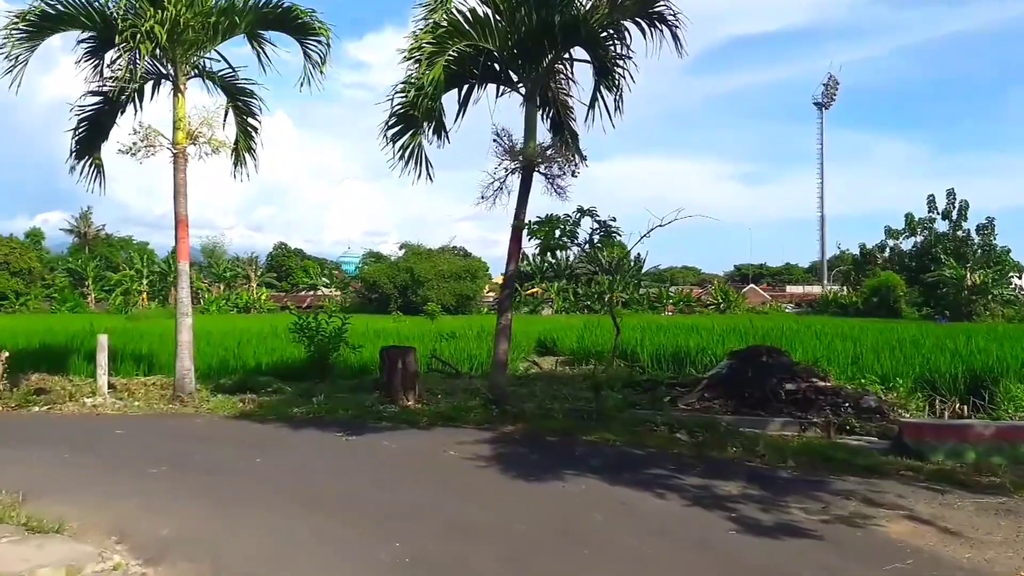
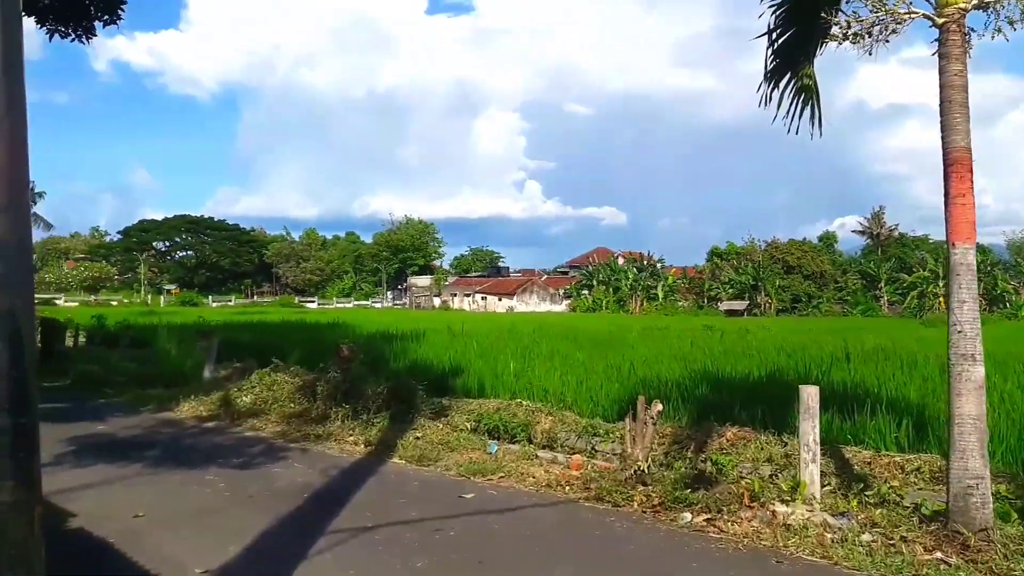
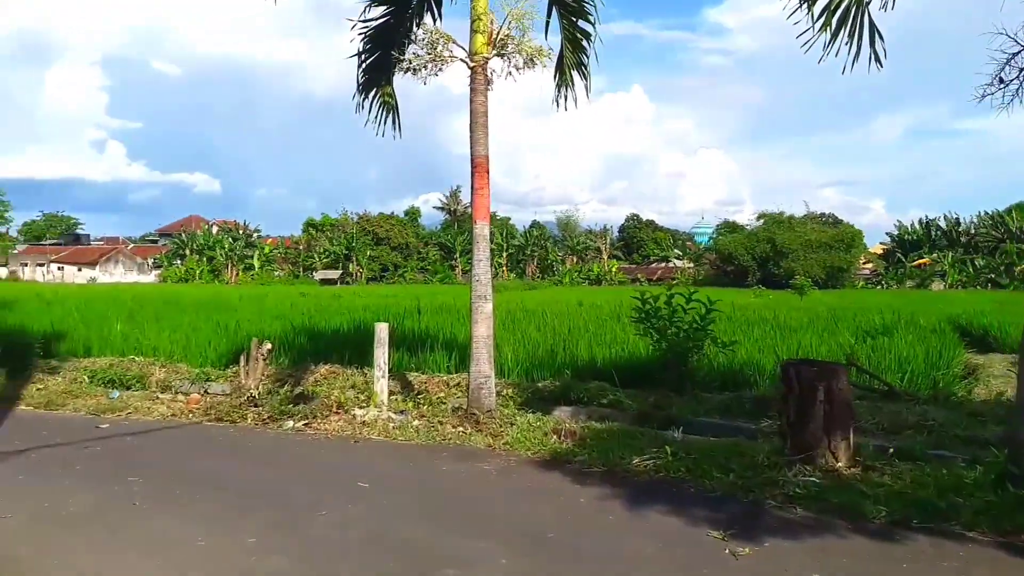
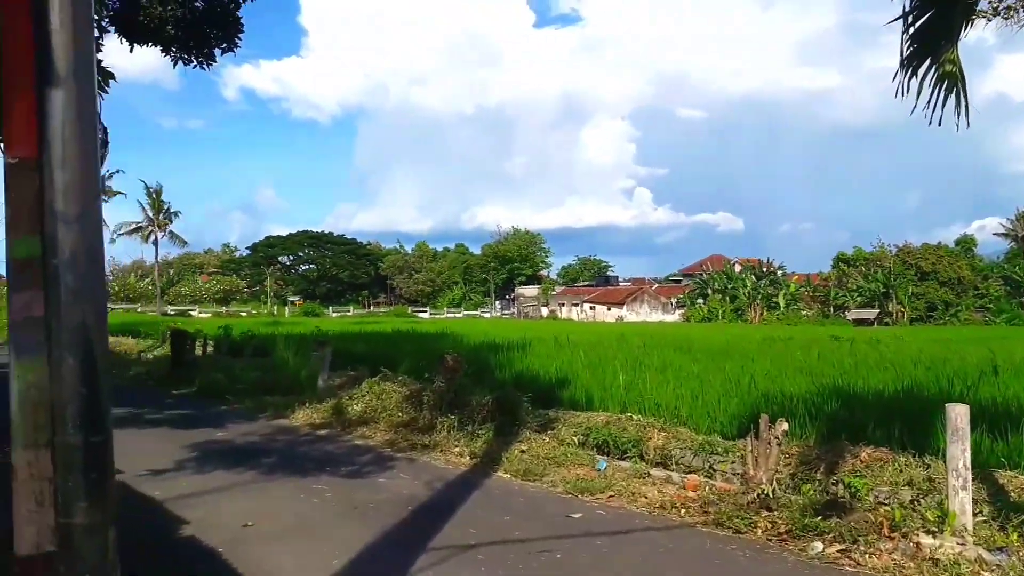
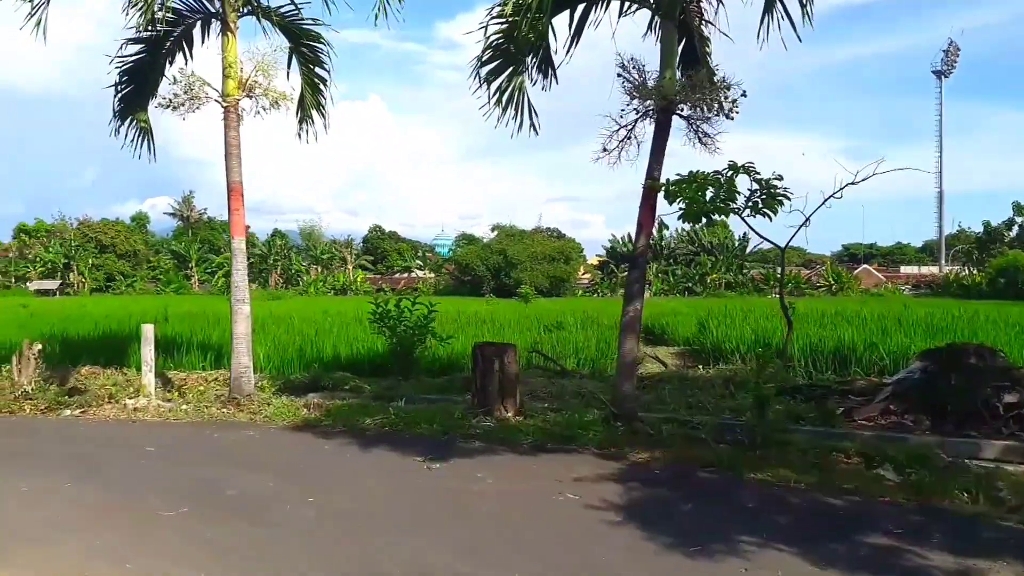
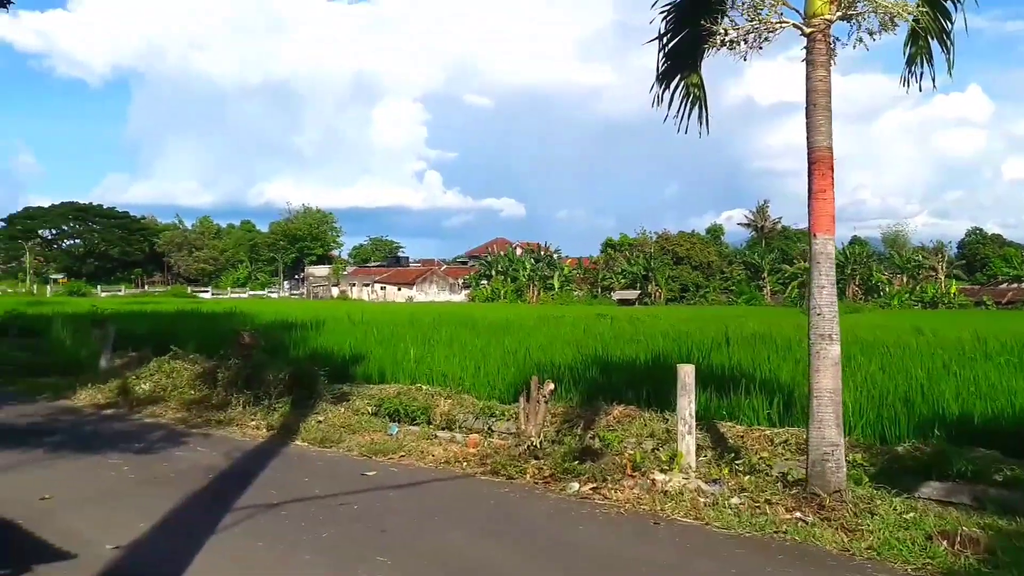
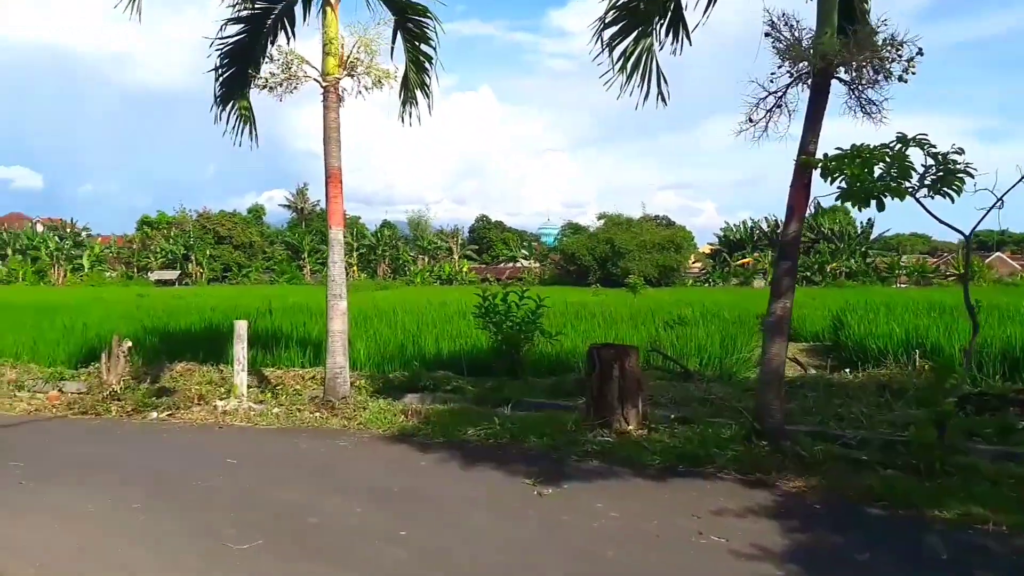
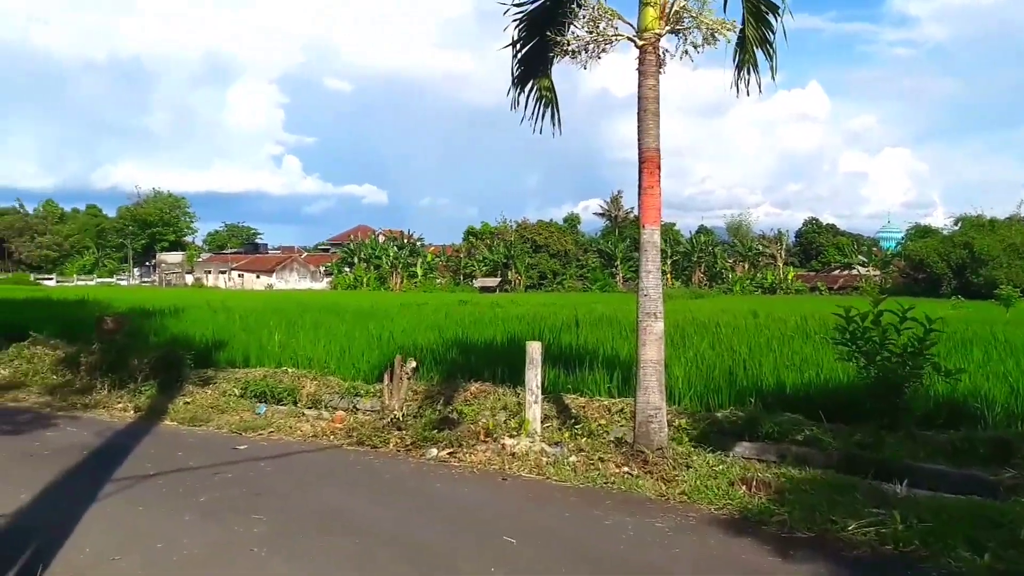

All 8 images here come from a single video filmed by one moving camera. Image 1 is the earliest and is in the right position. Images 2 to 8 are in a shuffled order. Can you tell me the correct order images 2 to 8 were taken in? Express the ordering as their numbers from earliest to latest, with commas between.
5, 7, 3, 8, 6, 2, 4
